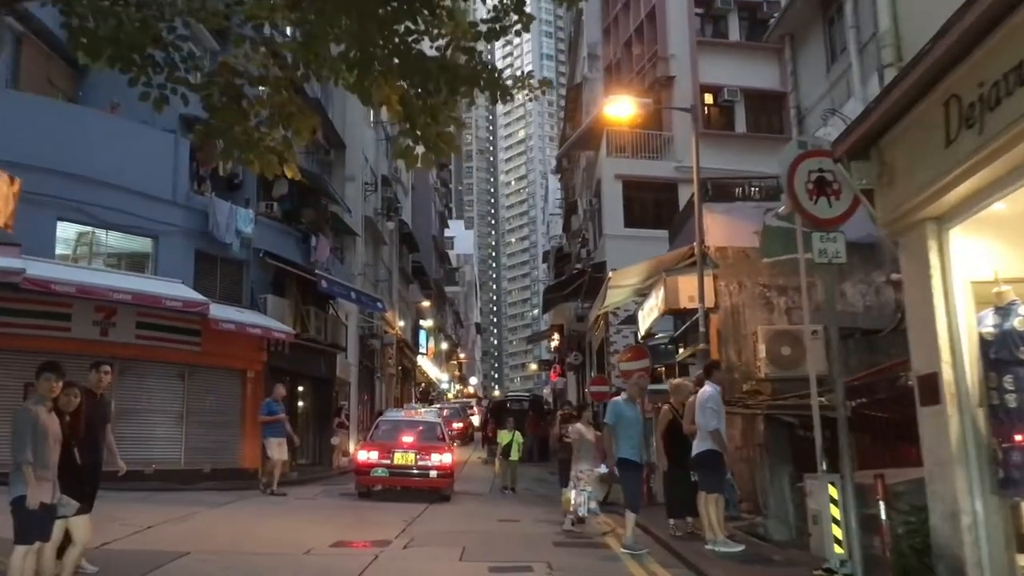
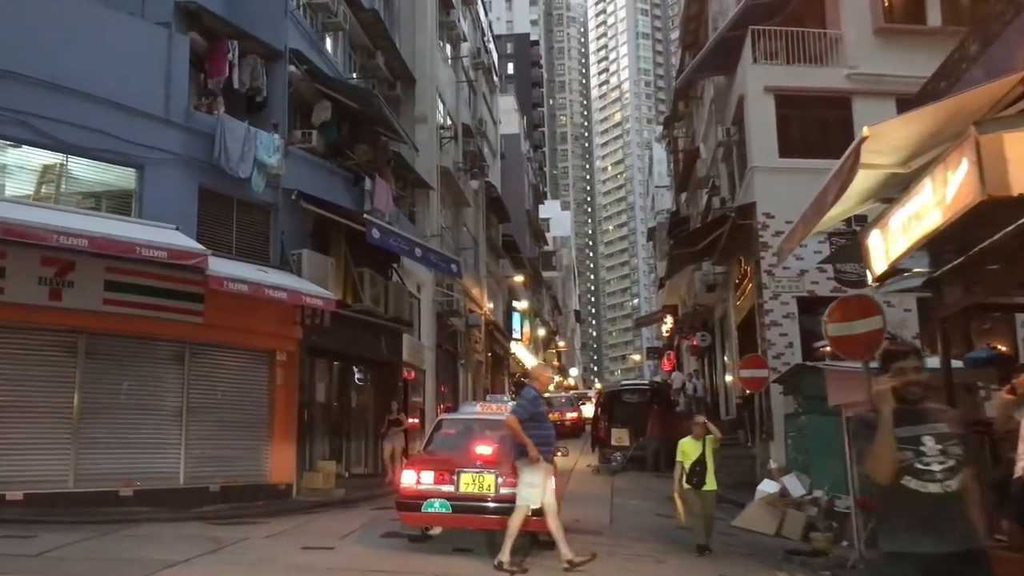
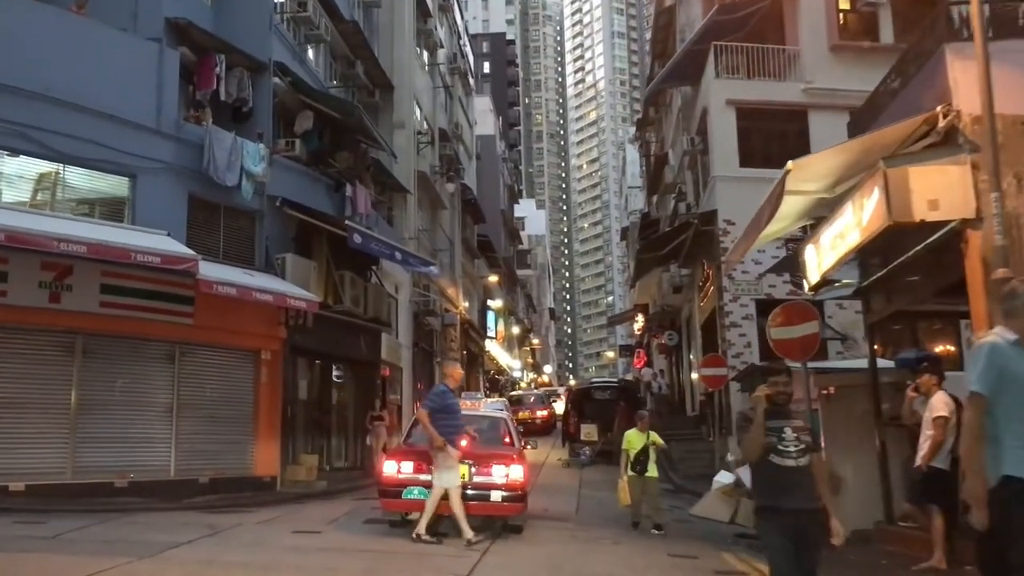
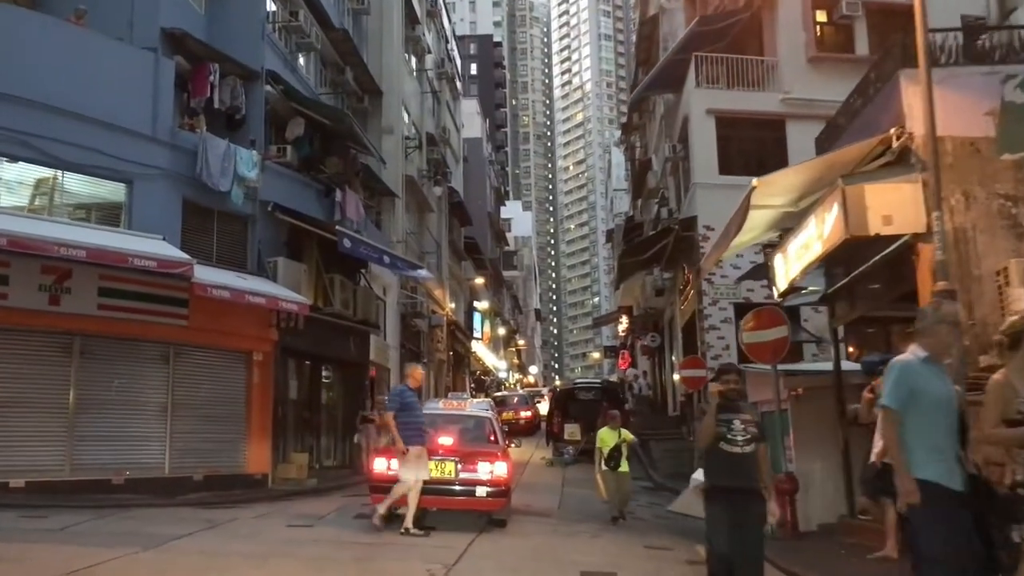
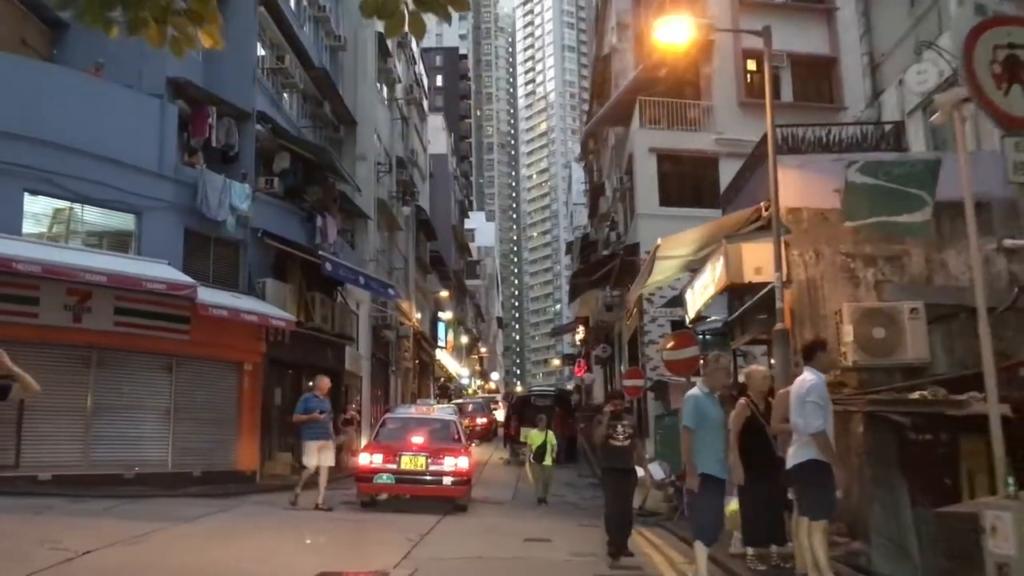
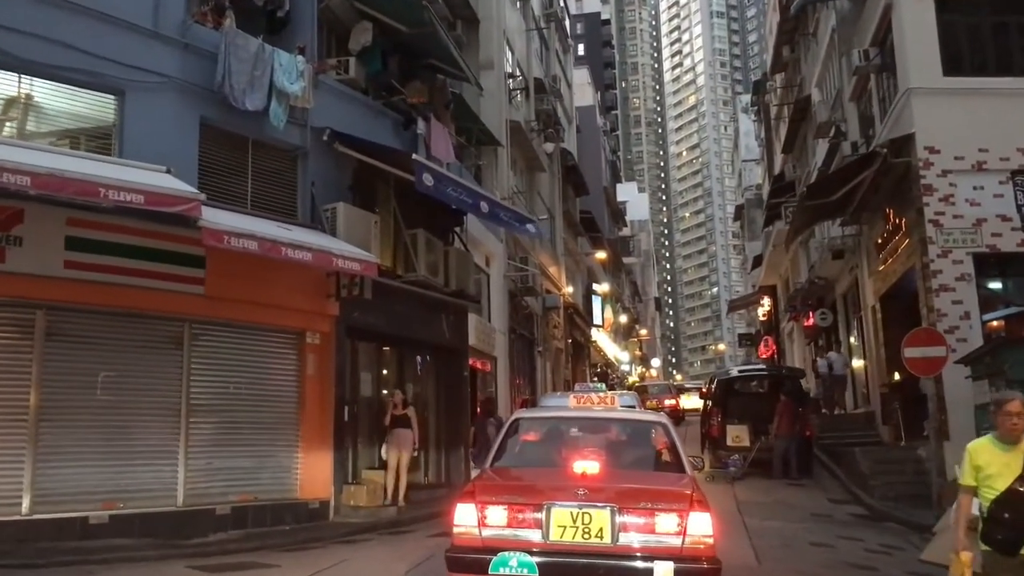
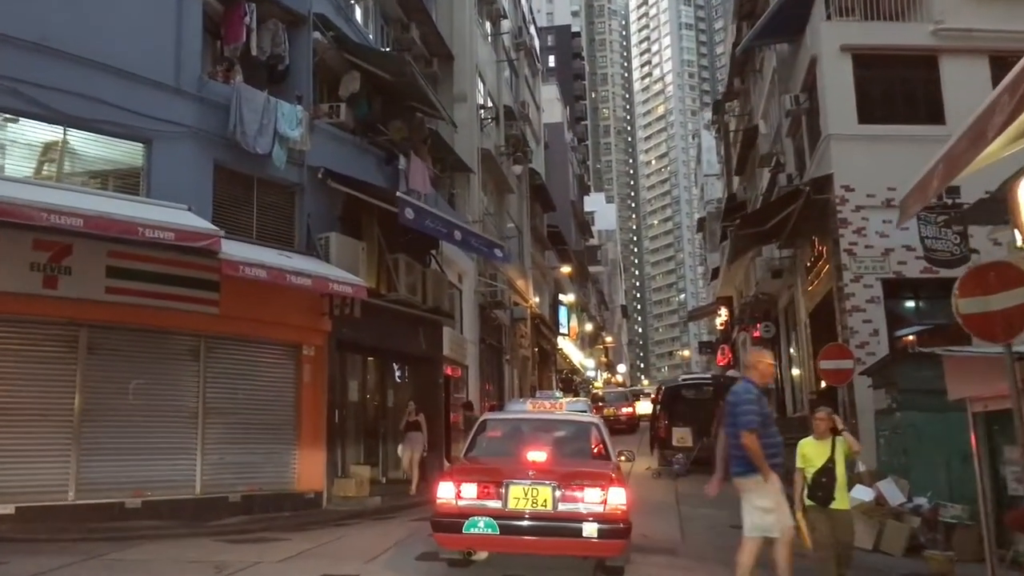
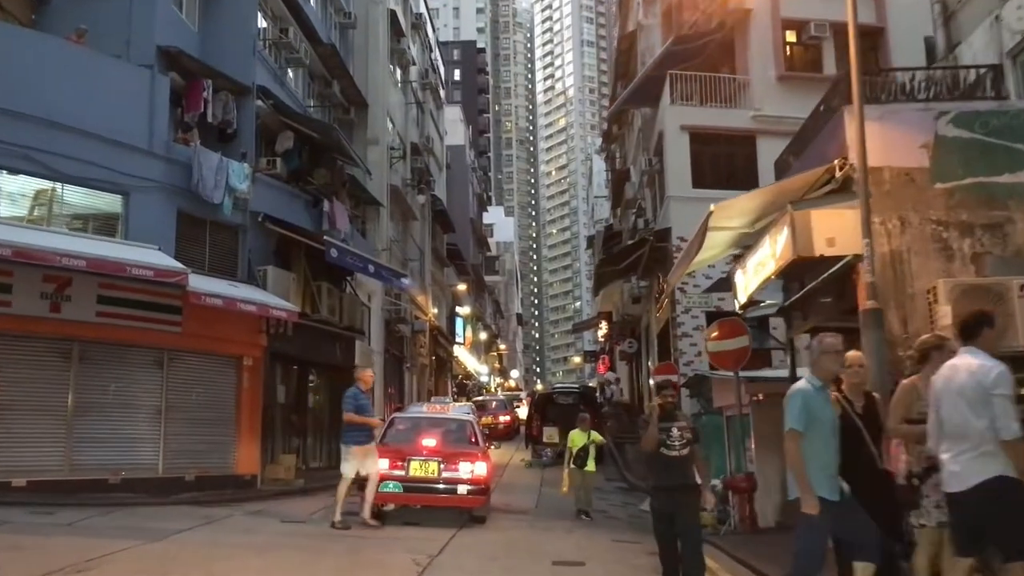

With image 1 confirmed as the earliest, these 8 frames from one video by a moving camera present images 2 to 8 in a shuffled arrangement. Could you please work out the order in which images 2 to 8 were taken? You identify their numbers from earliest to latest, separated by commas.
5, 8, 4, 3, 2, 7, 6
